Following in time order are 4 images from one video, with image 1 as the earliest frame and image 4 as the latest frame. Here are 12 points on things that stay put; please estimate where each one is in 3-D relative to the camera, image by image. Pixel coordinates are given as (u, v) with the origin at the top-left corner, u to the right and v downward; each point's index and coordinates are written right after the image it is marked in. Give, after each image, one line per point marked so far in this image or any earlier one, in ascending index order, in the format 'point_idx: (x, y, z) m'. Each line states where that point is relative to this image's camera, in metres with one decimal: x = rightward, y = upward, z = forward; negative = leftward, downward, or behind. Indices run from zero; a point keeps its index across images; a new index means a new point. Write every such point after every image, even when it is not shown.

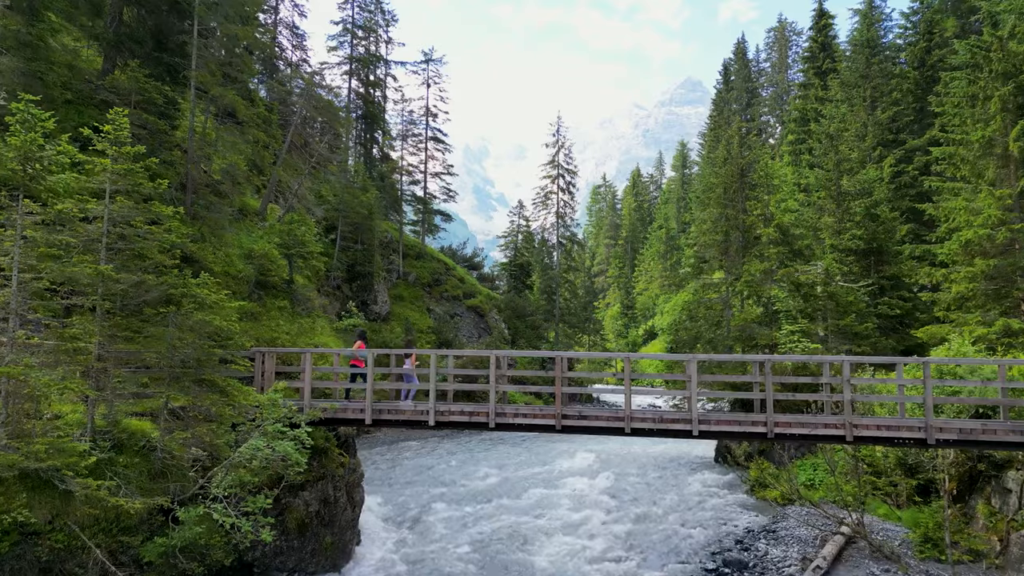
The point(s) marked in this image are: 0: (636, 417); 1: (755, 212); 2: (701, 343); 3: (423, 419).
0: (+2.0, -2.1, +10.7) m
1: (+6.9, +2.2, +19.3) m
2: (+5.3, -1.6, +19.3) m
3: (-1.5, -2.2, +11.2) m
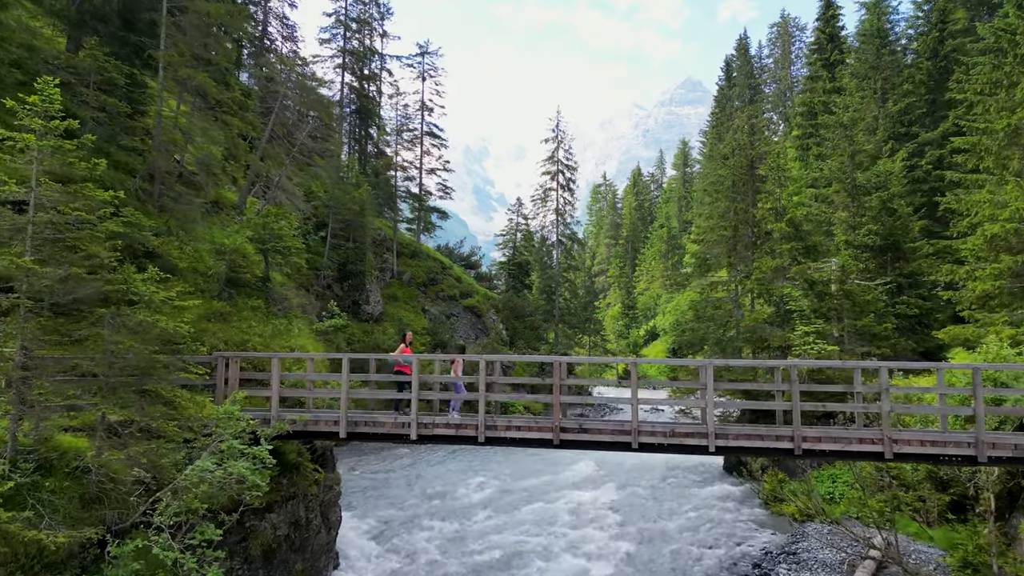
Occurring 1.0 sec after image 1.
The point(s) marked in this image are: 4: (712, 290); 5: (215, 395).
0: (+1.9, -2.0, +9.5) m
1: (+6.8, +2.2, +18.1) m
2: (+5.2, -1.5, +18.0) m
3: (-1.6, -2.1, +9.9) m
4: (+5.7, 0.0, +19.3) m
5: (-4.5, -1.6, +10.1) m
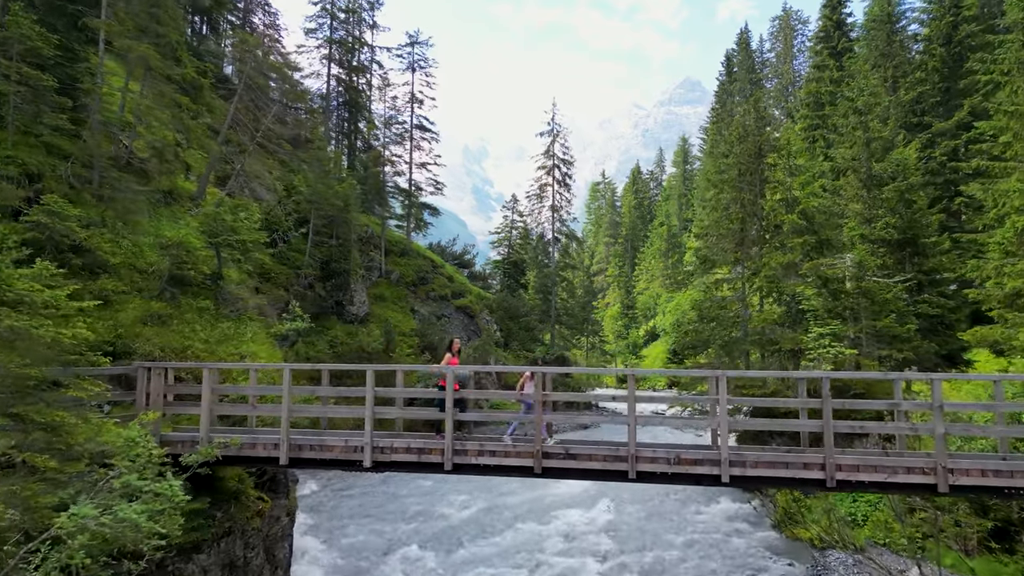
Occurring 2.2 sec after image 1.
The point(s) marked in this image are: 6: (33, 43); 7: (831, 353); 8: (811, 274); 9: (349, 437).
0: (+1.5, -2.0, +7.9) m
1: (+6.4, +2.3, +16.5) m
2: (+4.9, -1.5, +16.4) m
3: (-1.9, -2.1, +8.3) m
4: (+5.4, 0.0, +17.7) m
5: (-4.8, -1.6, +8.5) m
6: (-8.3, +4.2, +11.6) m
7: (+6.3, -1.3, +13.3) m
8: (+6.6, +0.3, +14.8) m
9: (-2.1, -1.9, +8.5) m
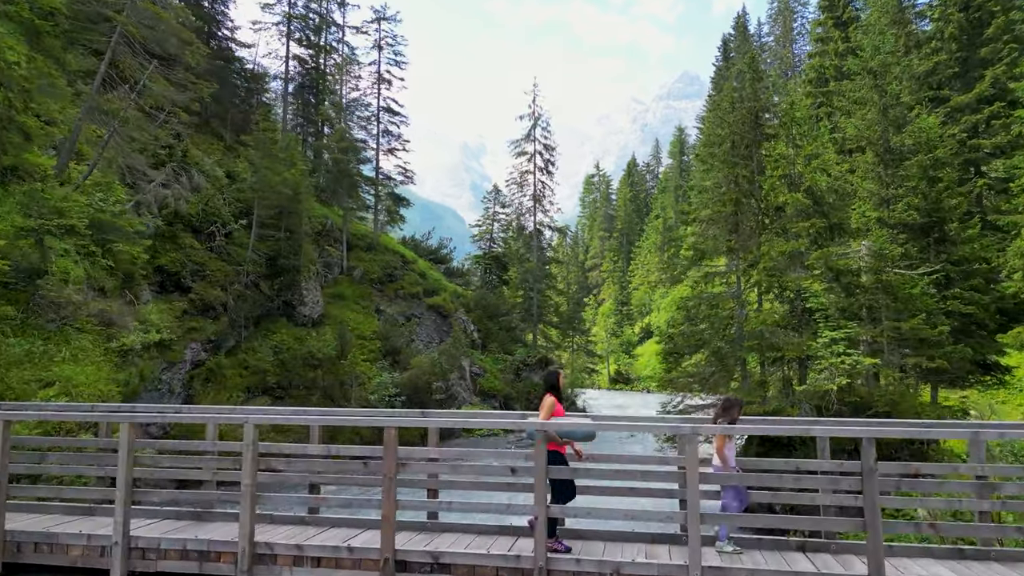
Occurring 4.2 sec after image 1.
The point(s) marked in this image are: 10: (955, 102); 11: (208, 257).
0: (+0.4, -1.9, +4.7) m
1: (+5.2, +2.4, +13.3) m
2: (+3.7, -1.4, +13.2) m
3: (-3.1, -2.1, +5.2) m
4: (+4.2, +0.1, +14.5) m
5: (-6.0, -1.6, +5.3) m
6: (-9.5, +4.2, +8.4) m
7: (+5.2, -1.2, +10.2) m
8: (+5.4, +0.4, +11.6) m
9: (-3.2, -1.9, +5.3) m
10: (+12.7, +5.4, +18.8) m
11: (-8.8, +0.9, +19.0) m
